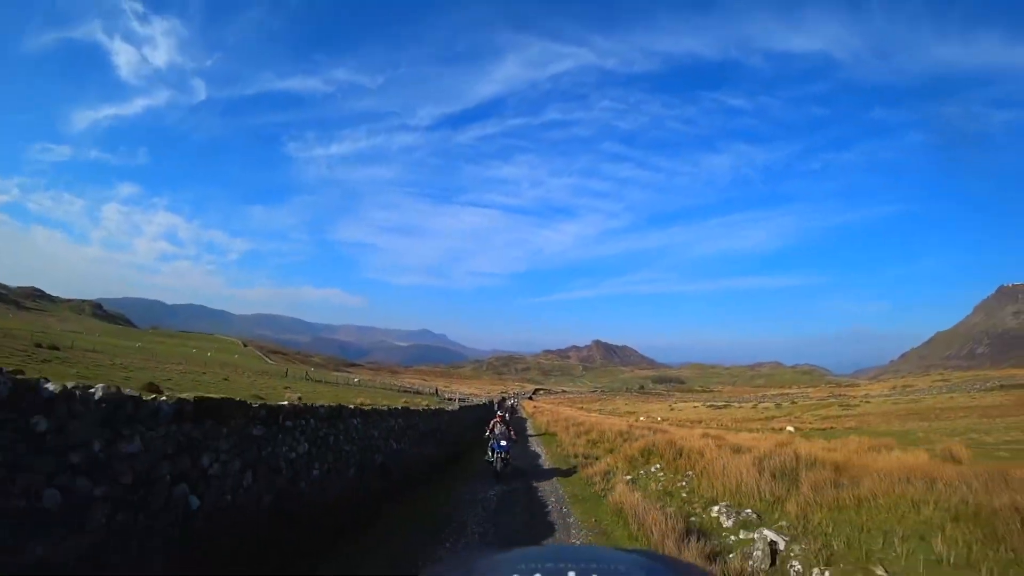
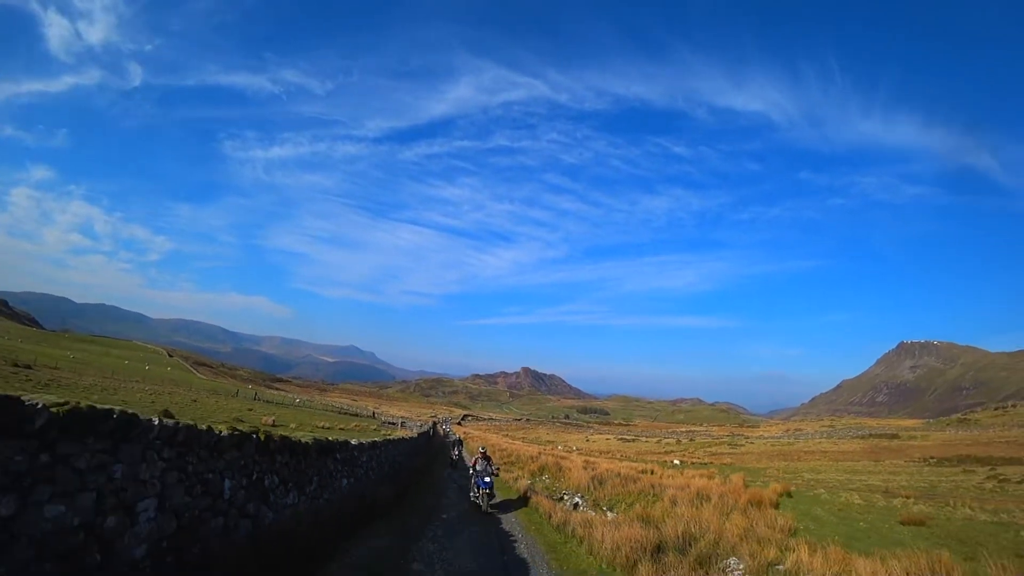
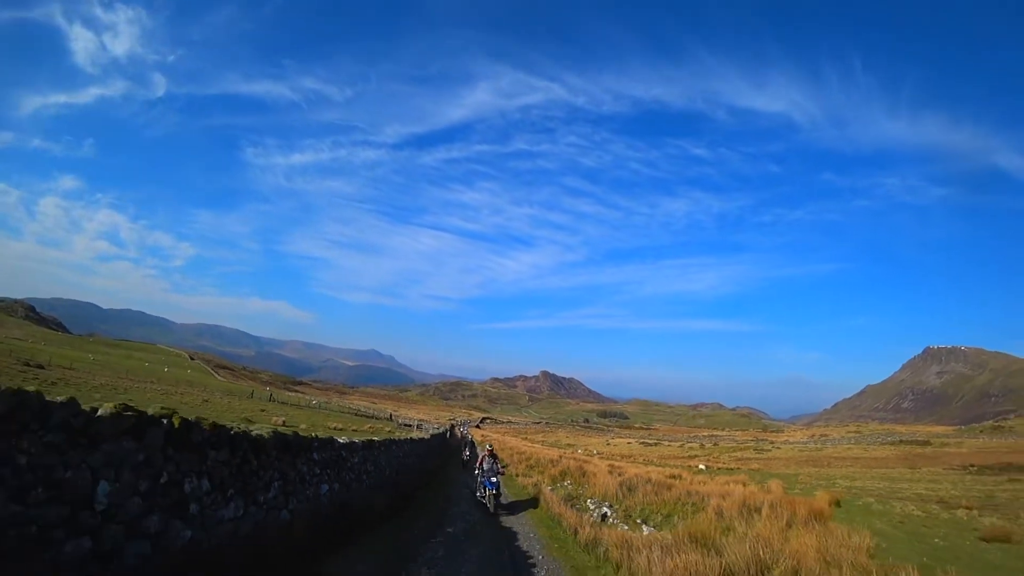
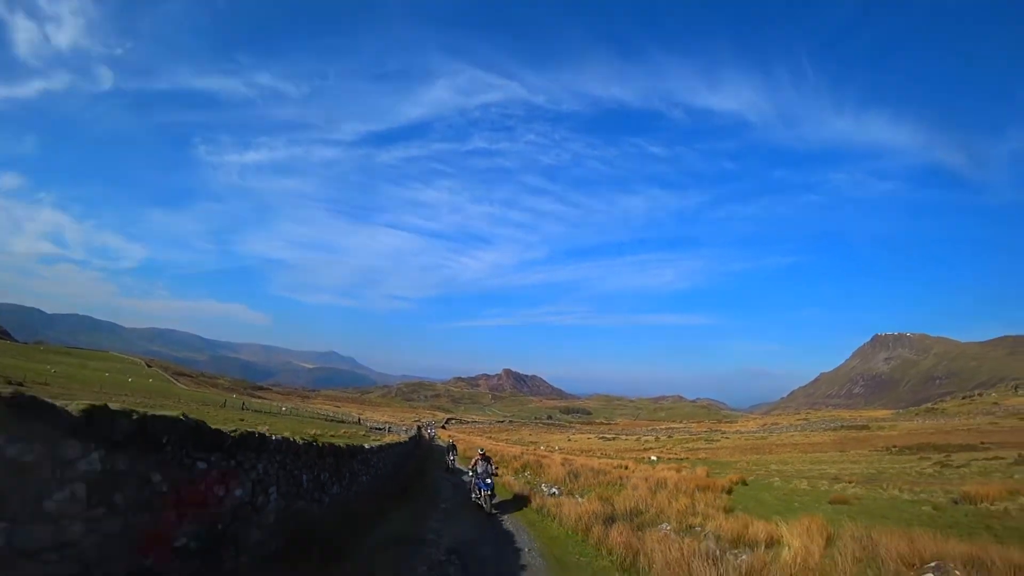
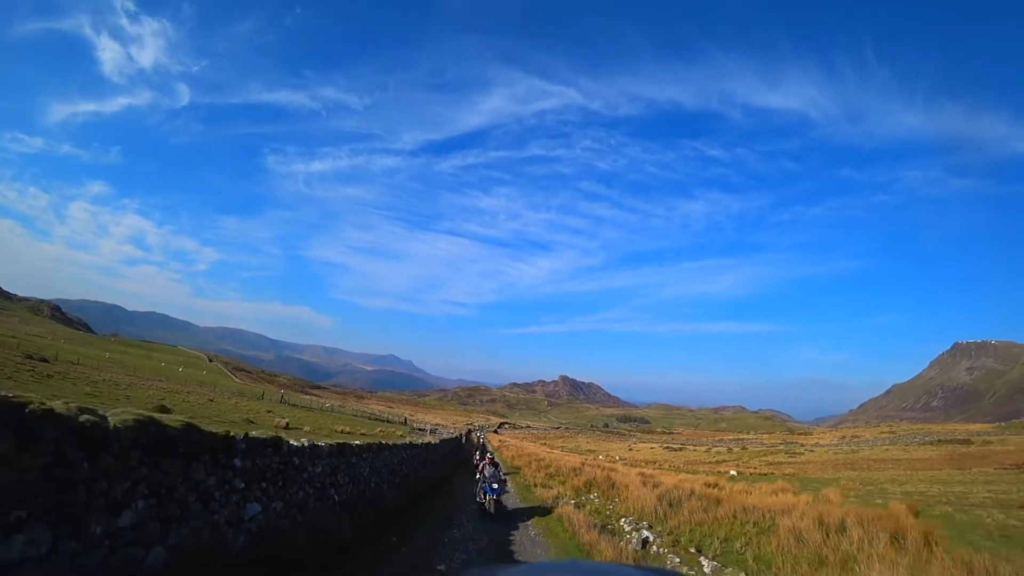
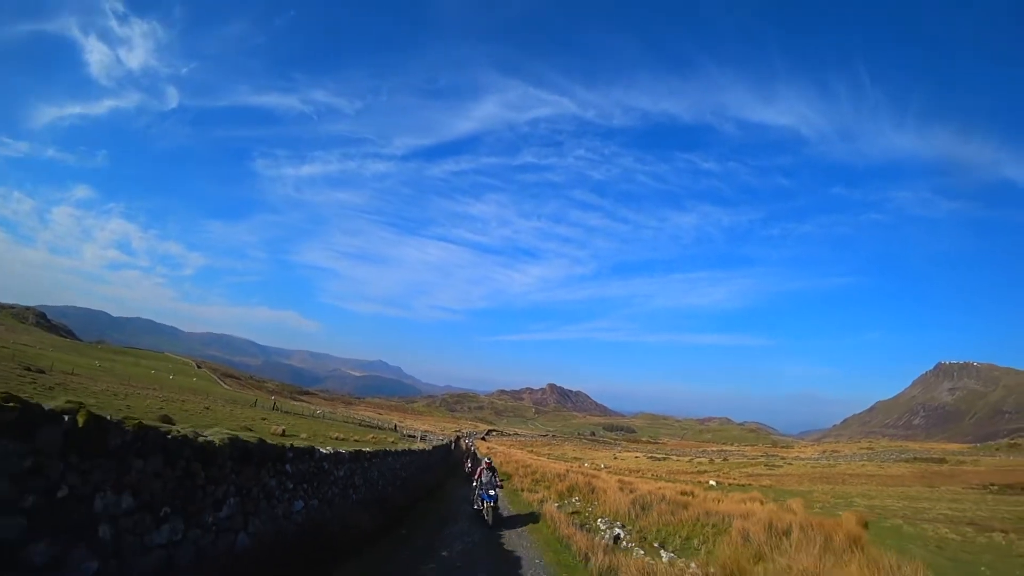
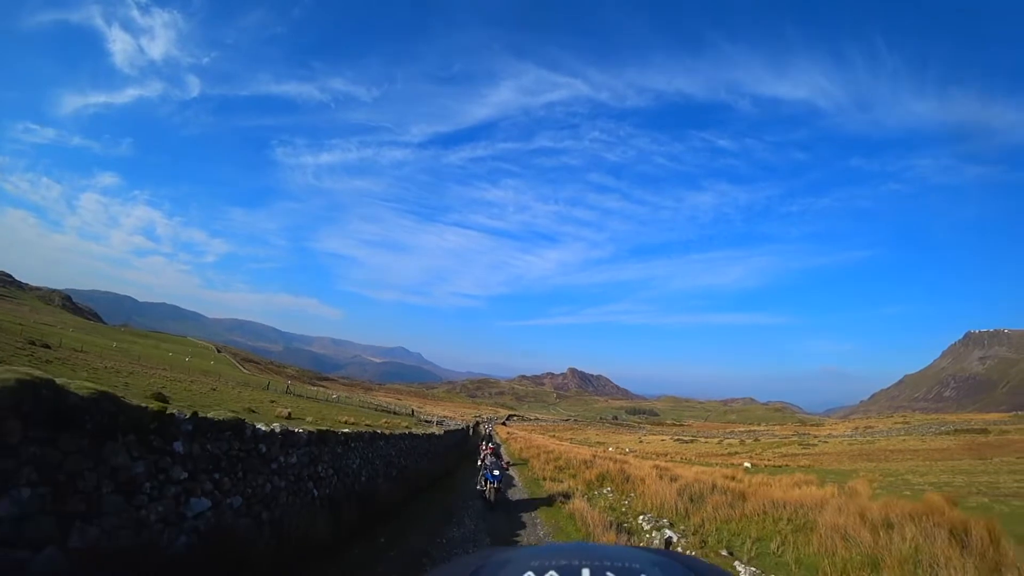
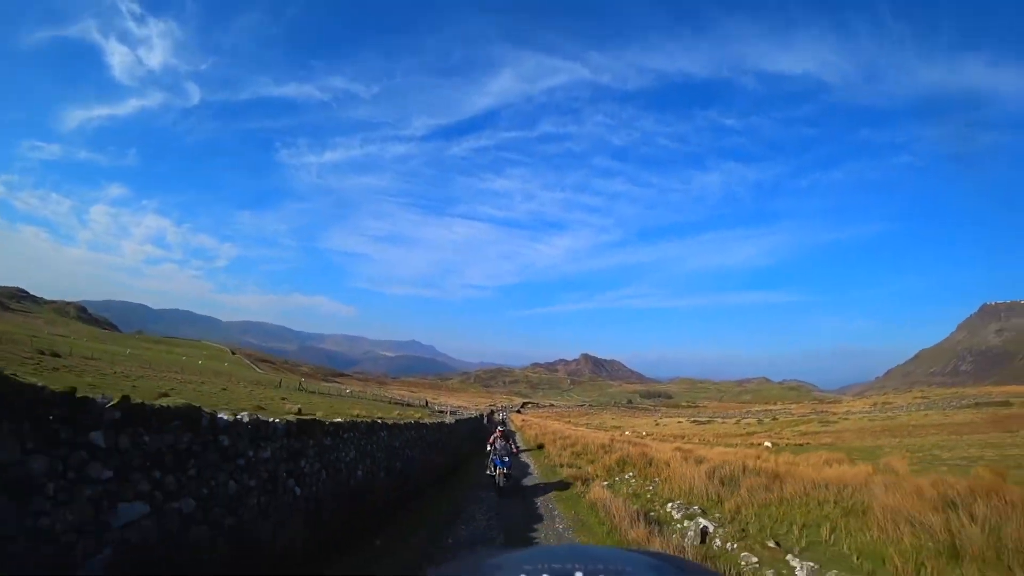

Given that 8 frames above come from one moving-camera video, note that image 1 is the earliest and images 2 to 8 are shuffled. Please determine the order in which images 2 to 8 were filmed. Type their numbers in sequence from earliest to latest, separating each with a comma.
8, 7, 5, 6, 3, 2, 4
